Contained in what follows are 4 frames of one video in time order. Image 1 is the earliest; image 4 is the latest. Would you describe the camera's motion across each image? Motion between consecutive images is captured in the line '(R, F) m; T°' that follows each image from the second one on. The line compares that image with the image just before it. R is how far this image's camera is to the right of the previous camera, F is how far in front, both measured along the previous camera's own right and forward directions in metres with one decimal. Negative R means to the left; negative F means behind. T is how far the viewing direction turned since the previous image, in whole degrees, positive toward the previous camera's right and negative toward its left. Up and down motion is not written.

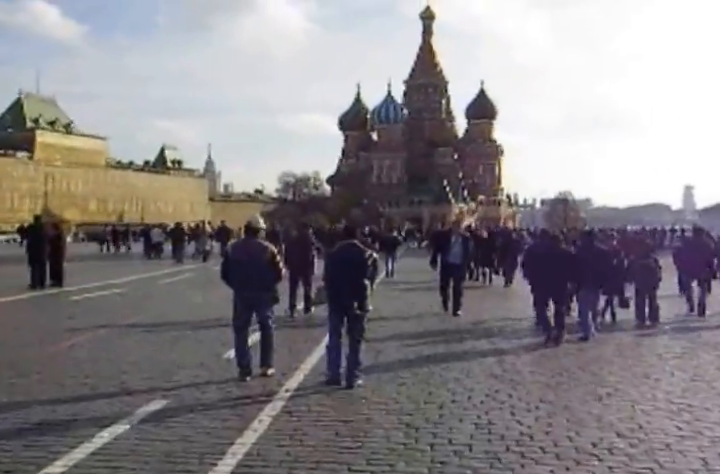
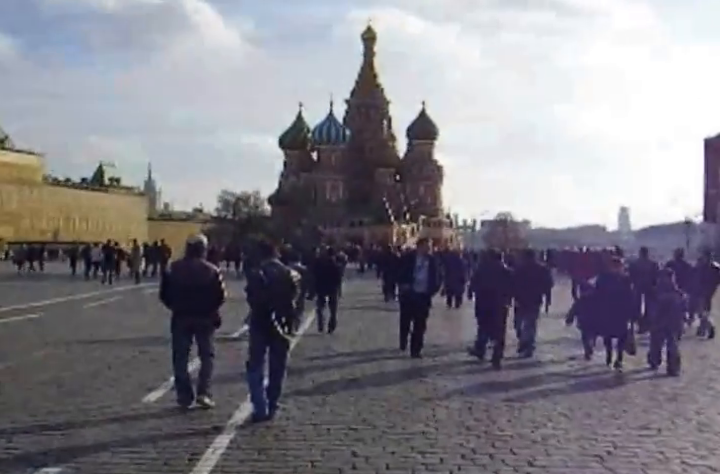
(-0.2, 0.0) m; +4°
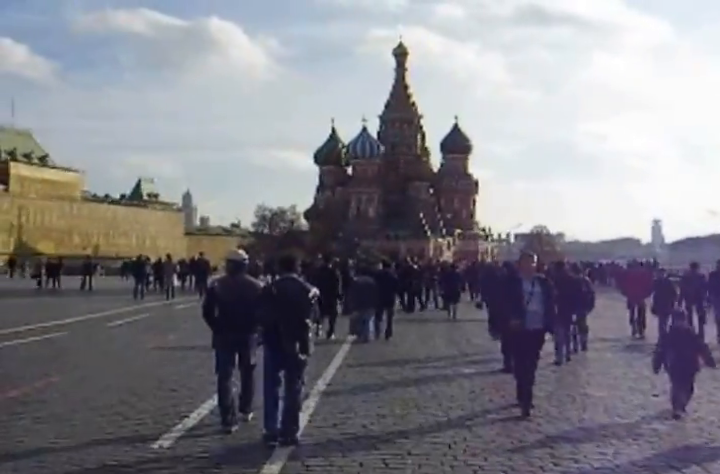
(-0.3, -0.4) m; -2°
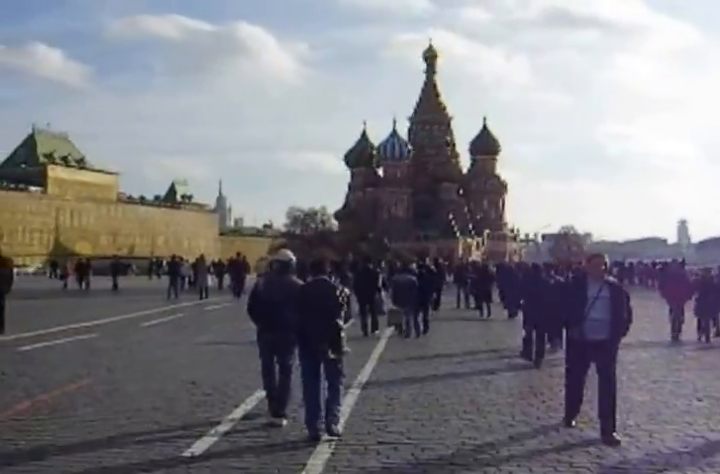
(-0.2, -0.7) m; -2°
